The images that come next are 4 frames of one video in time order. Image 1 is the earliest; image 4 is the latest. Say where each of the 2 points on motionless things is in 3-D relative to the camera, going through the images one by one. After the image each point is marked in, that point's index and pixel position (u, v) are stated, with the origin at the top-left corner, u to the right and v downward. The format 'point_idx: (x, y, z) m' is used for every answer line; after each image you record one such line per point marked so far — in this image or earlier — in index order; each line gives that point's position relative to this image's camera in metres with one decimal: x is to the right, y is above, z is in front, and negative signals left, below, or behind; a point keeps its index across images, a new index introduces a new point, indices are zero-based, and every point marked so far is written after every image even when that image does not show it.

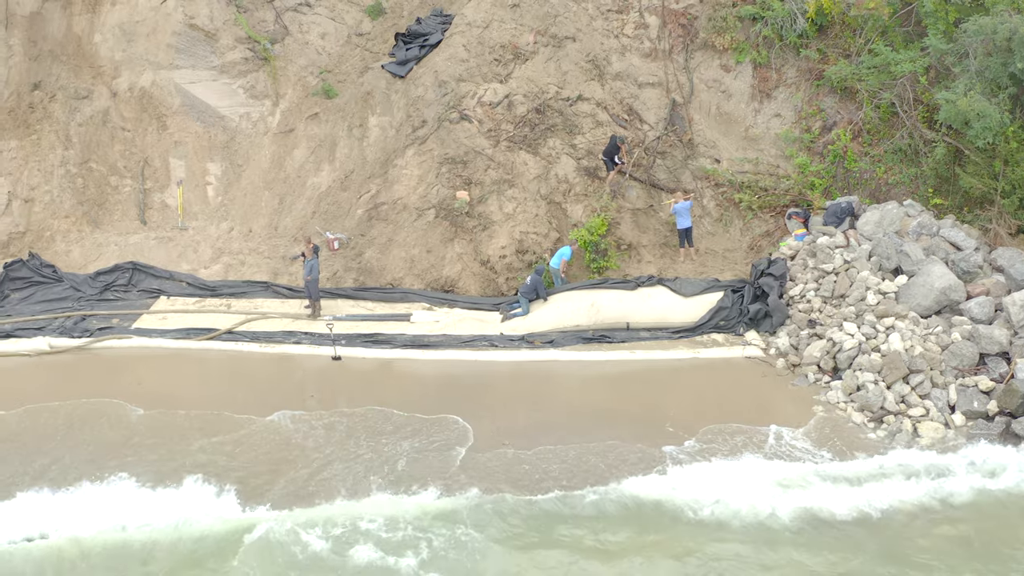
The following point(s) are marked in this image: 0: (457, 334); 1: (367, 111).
0: (-0.4, -0.3, +9.3) m
1: (-1.2, +1.5, +11.1) m
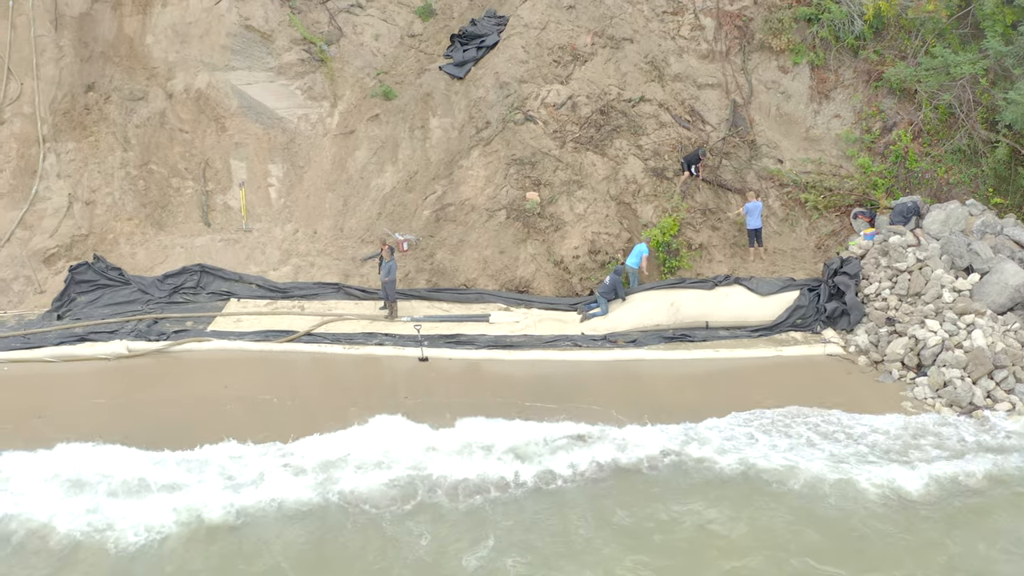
0: (+0.2, -0.3, +9.4) m
1: (-0.7, +1.5, +11.1) m
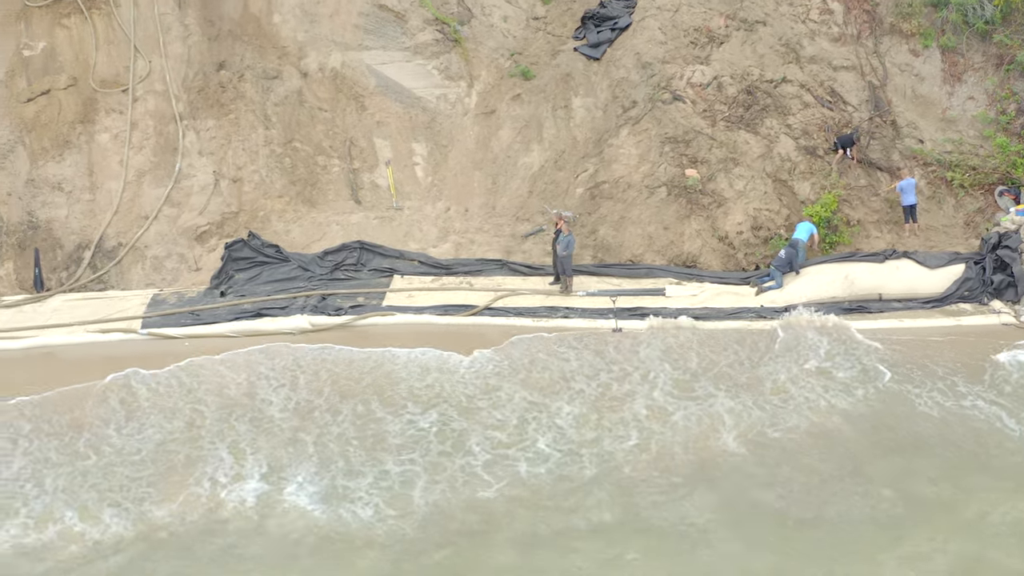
0: (+1.5, -0.1, +9.5) m
1: (+0.5, +1.7, +11.1) m
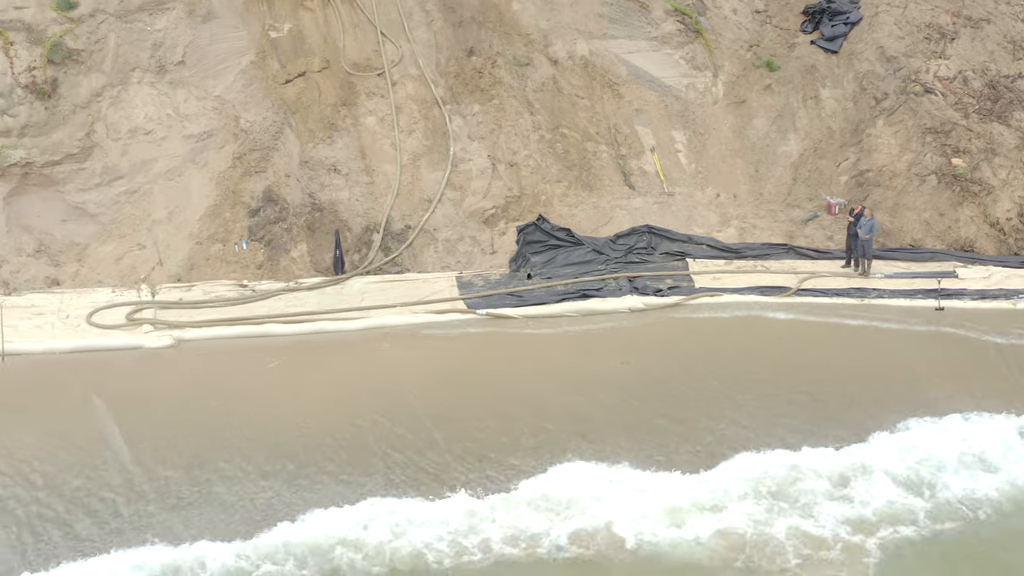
0: (+3.9, 0.0, +10.0) m
1: (+2.7, +1.8, +11.5) m
